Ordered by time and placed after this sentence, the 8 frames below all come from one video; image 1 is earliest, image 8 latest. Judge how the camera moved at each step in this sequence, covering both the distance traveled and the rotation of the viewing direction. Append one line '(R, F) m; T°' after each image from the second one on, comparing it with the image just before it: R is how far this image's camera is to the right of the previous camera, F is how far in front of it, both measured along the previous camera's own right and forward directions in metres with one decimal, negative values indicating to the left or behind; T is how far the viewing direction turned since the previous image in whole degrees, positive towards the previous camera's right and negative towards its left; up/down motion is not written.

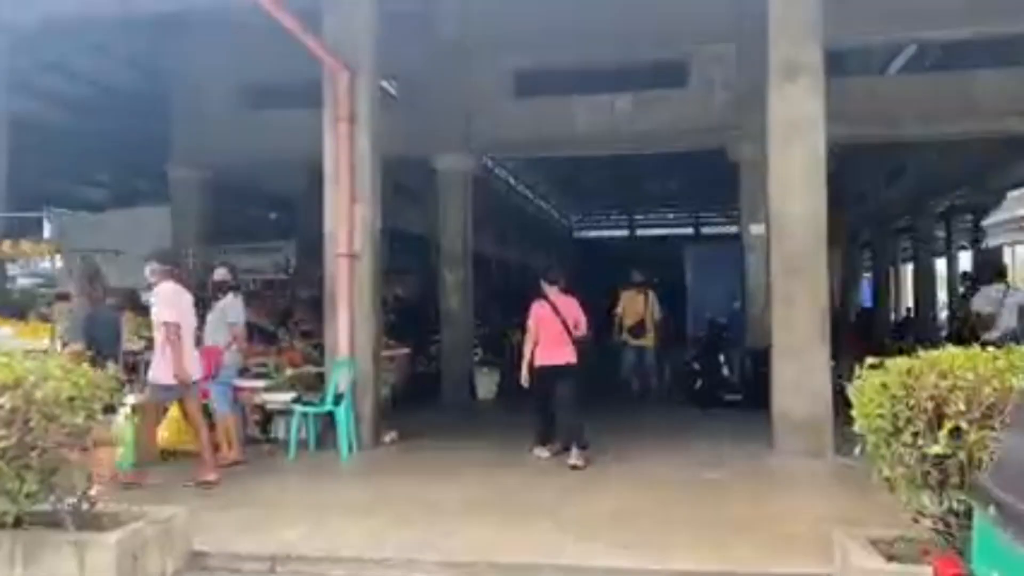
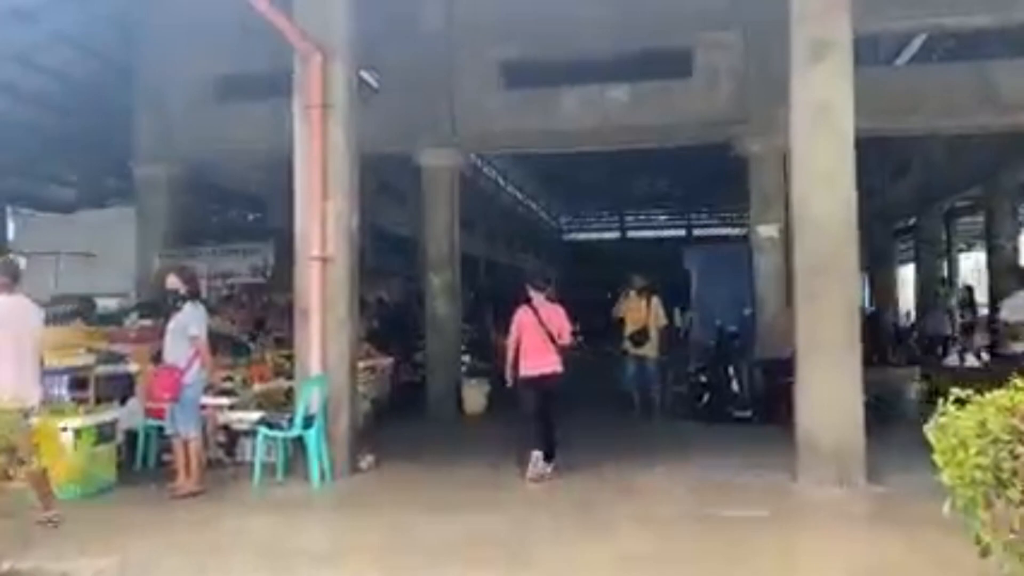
(0.0, +0.9) m; +1°
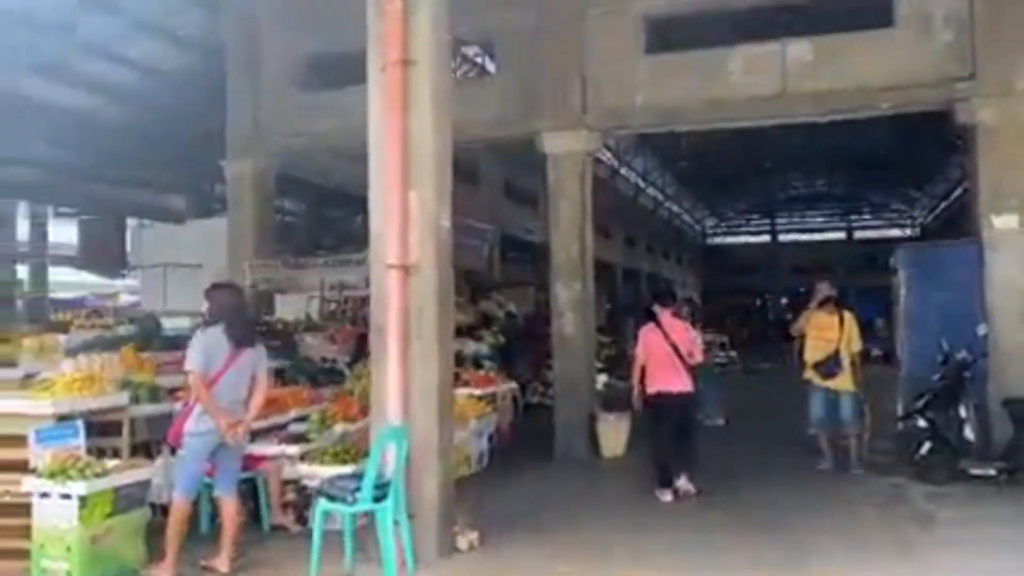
(-0.1, +2.2) m; -9°
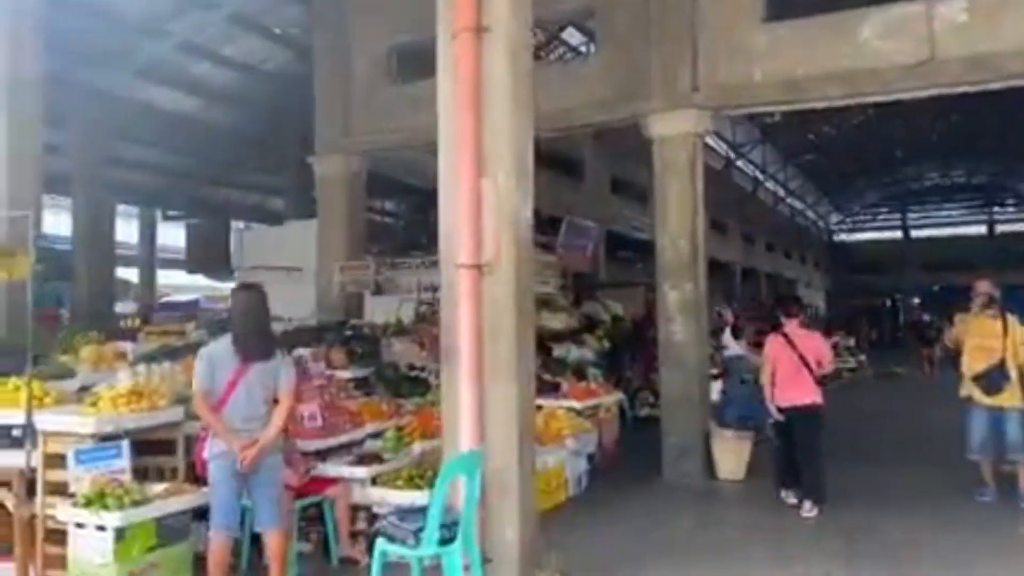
(+0.1, +0.9) m; -7°
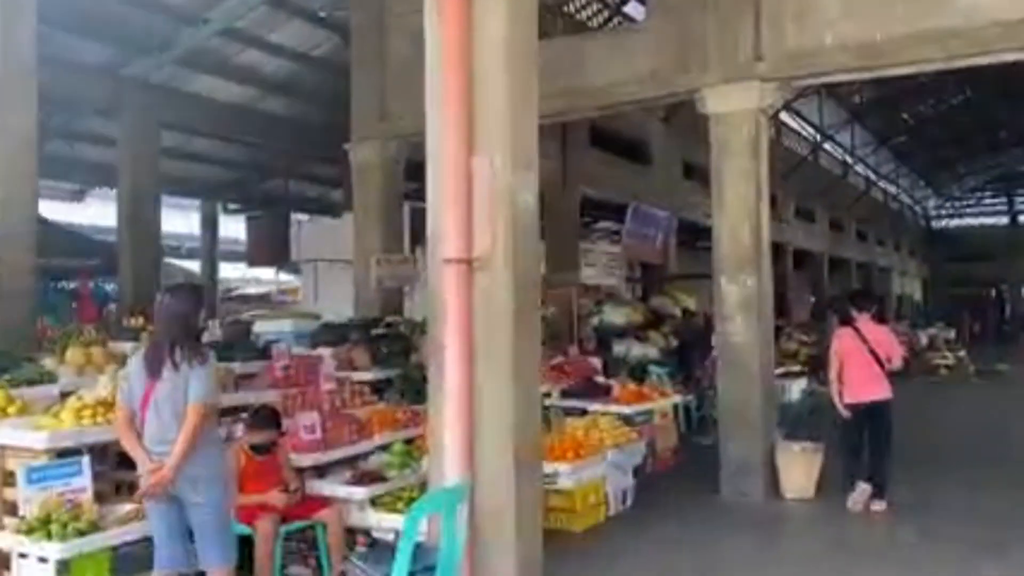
(+0.4, +0.8) m; -6°
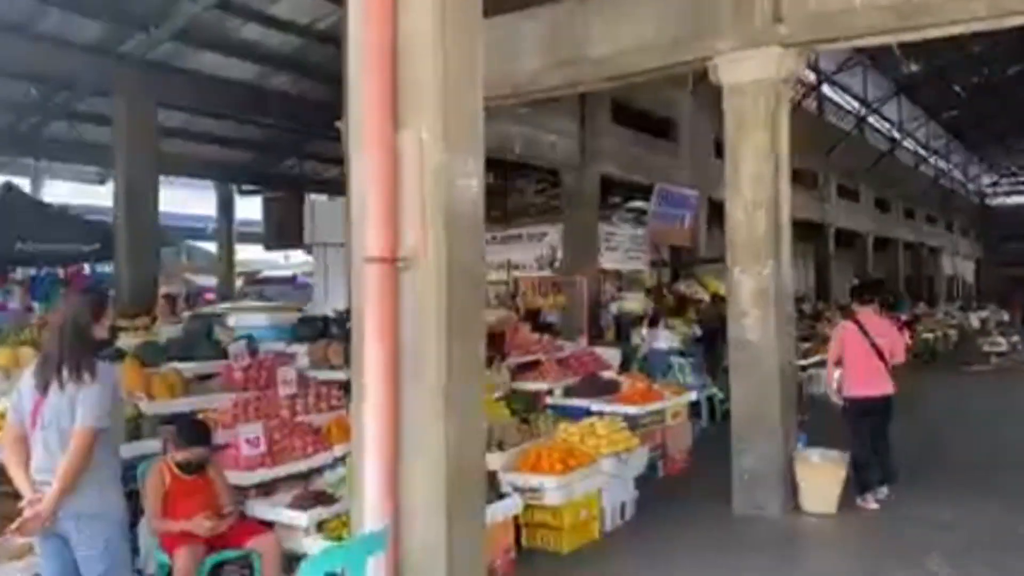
(+0.4, +0.7) m; -3°
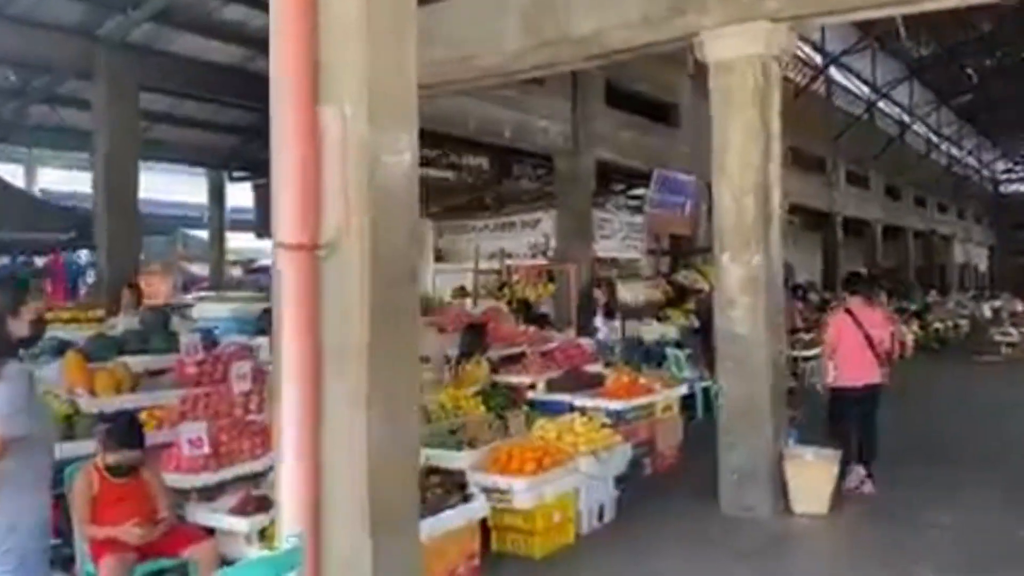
(+0.3, +0.4) m; -1°
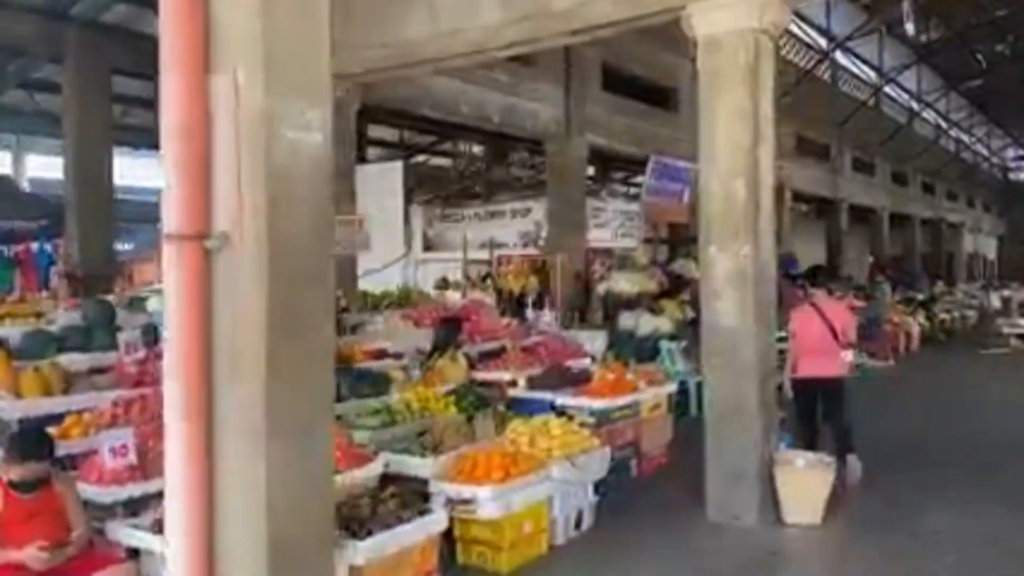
(+0.2, +0.4) m; 0°
